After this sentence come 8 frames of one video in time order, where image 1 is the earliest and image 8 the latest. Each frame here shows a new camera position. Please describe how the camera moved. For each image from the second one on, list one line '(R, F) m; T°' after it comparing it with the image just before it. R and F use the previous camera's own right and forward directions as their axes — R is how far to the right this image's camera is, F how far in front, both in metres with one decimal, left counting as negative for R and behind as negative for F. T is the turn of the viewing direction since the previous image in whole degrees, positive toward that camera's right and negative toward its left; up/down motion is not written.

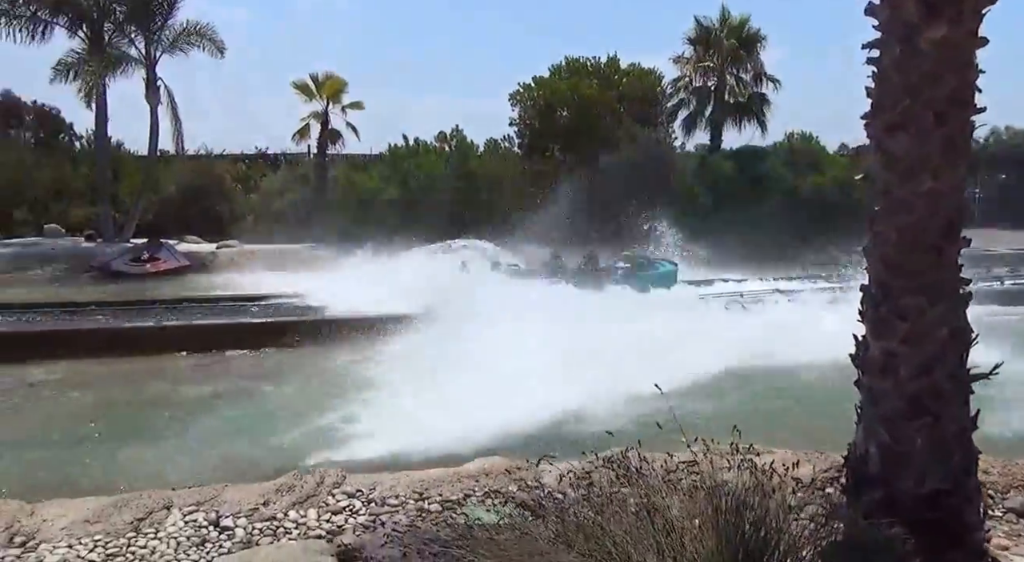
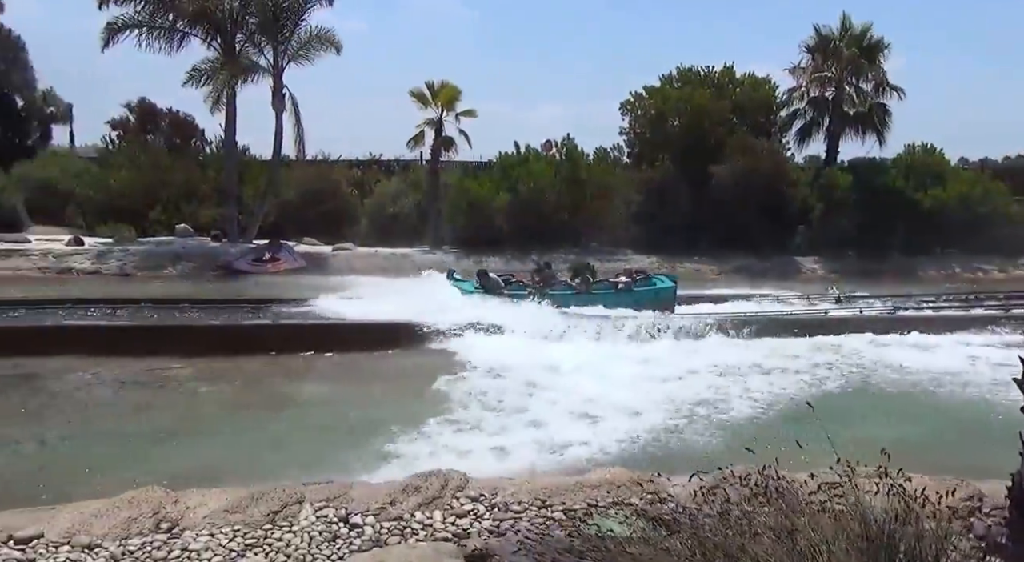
(-0.3, +0.1) m; -7°
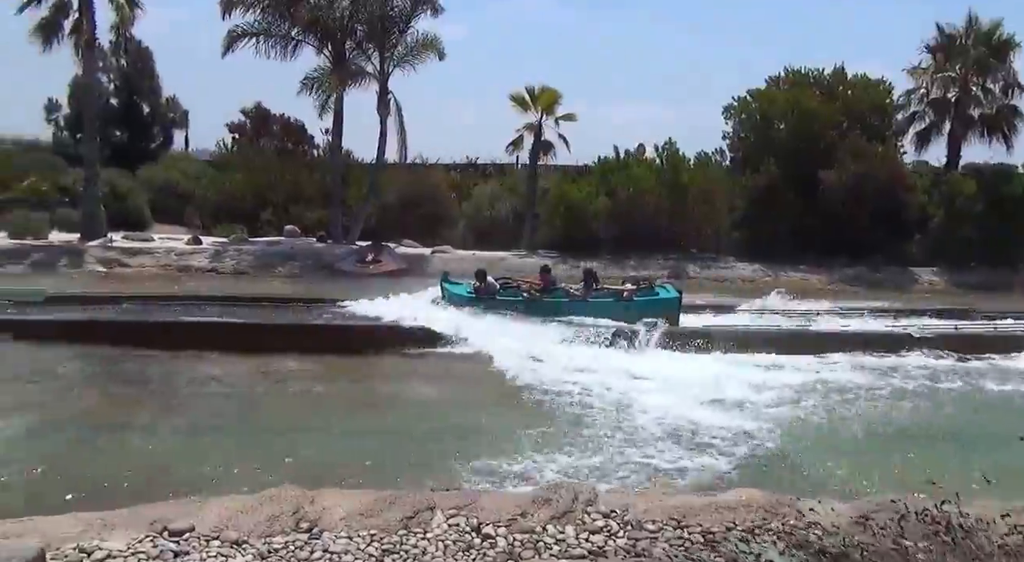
(-0.5, +0.1) m; -7°
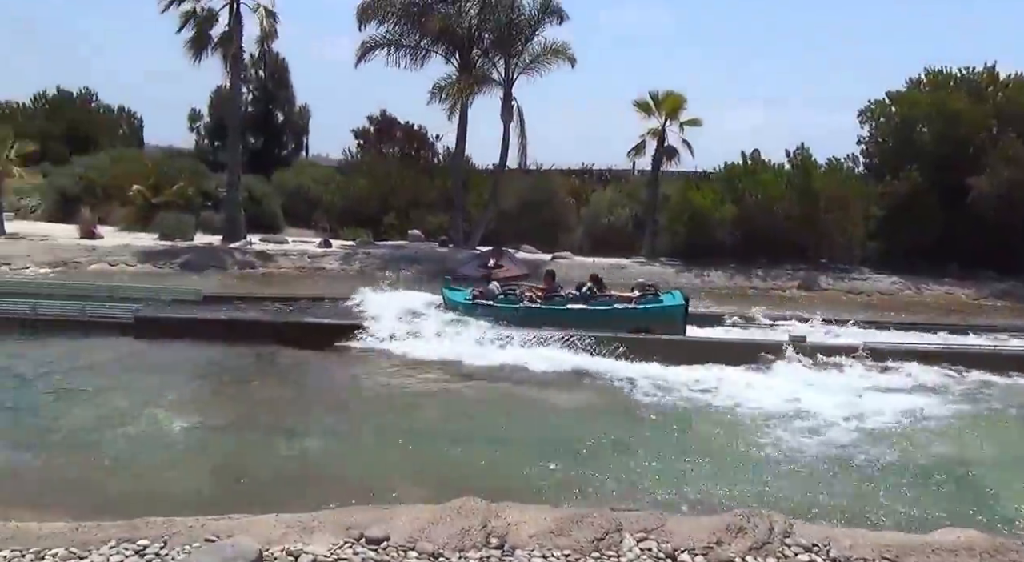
(-0.8, +0.1) m; -7°
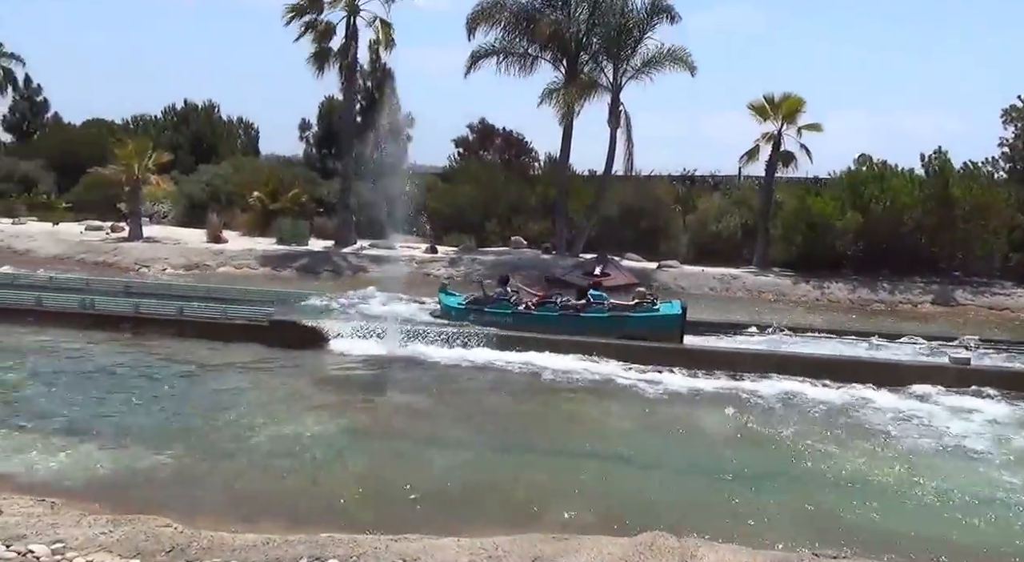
(-0.9, +0.3) m; -6°
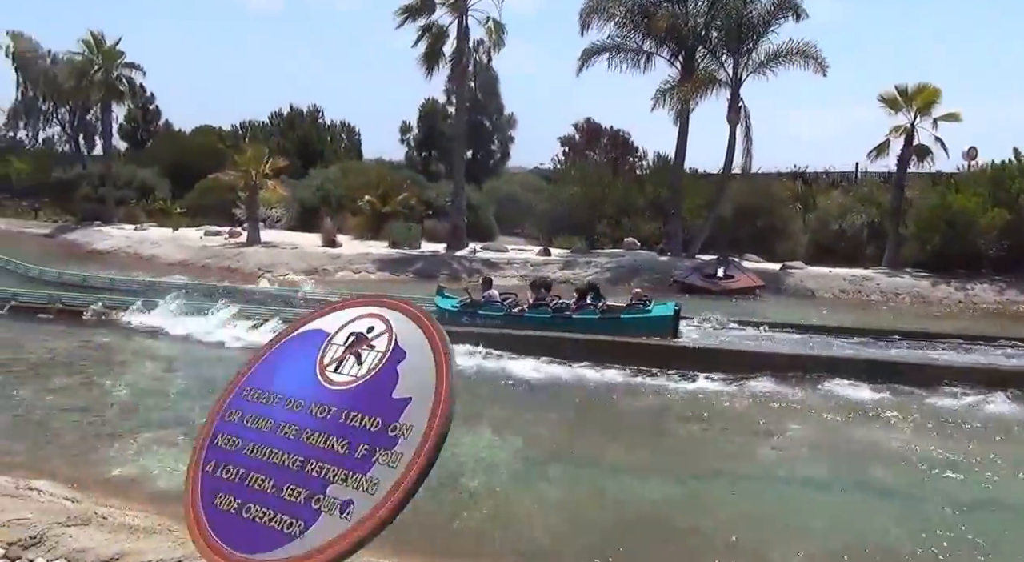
(-1.1, +0.5) m; -6°
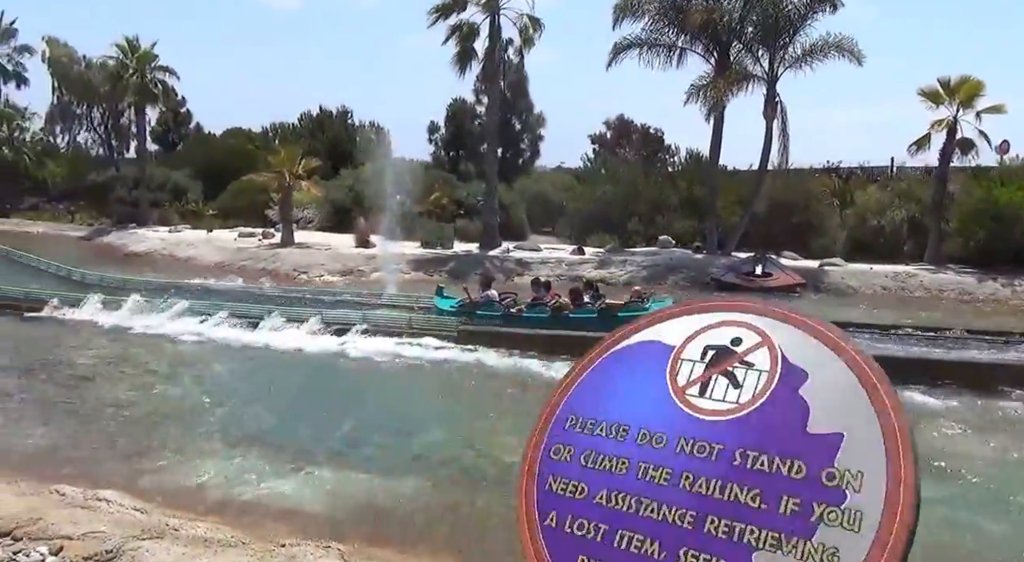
(-0.3, +0.2) m; -2°
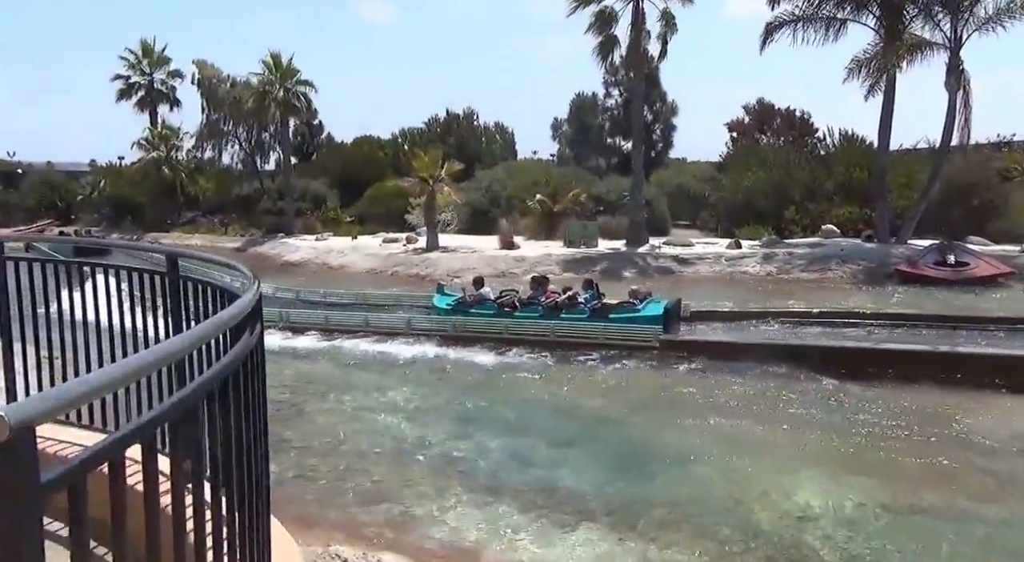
(-1.1, +0.7) m; -9°
